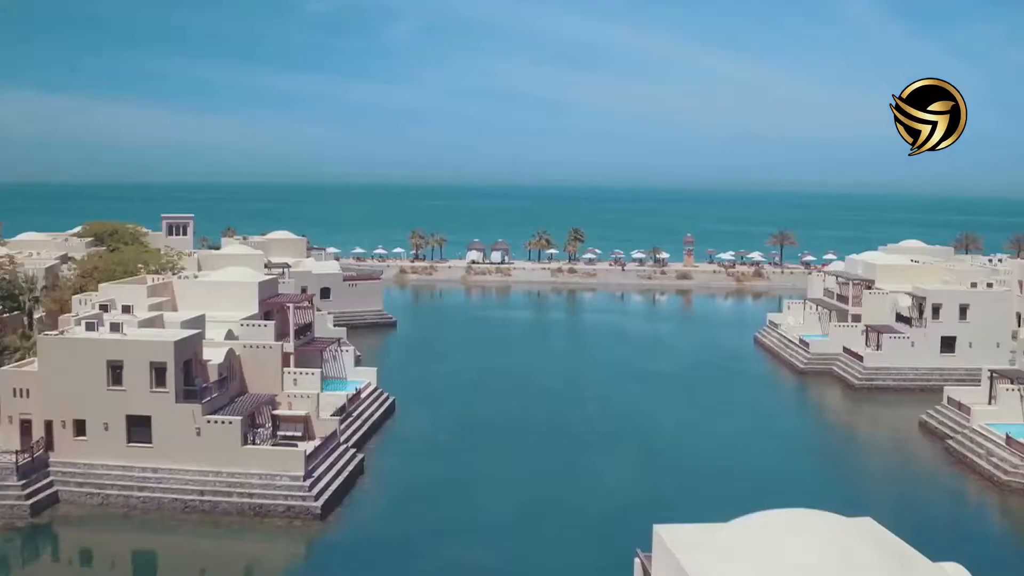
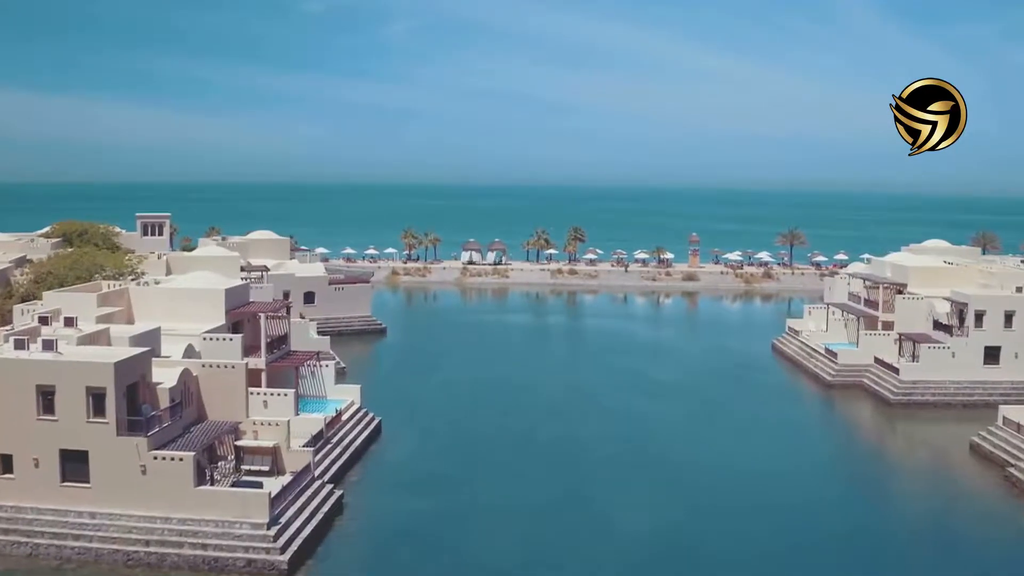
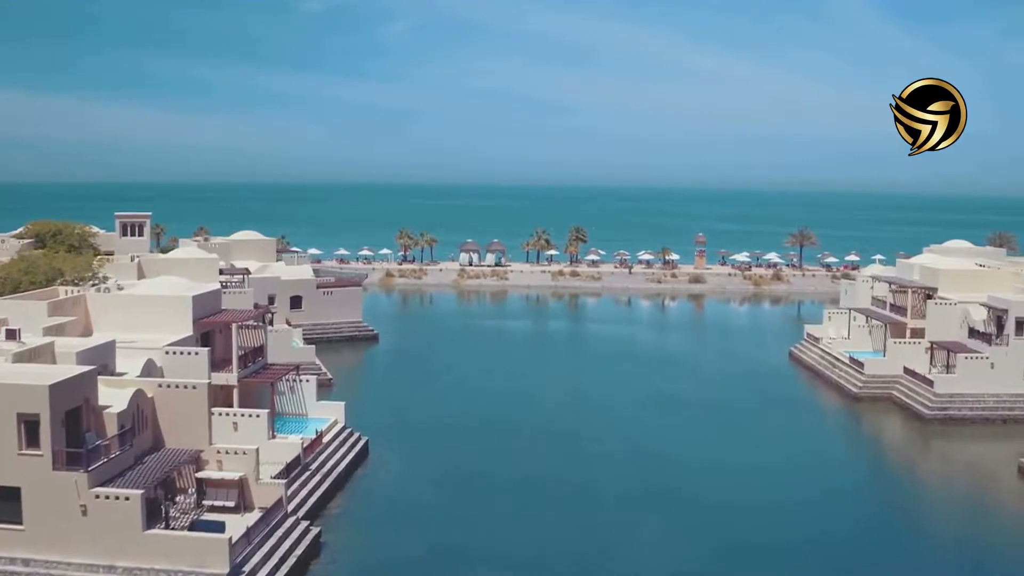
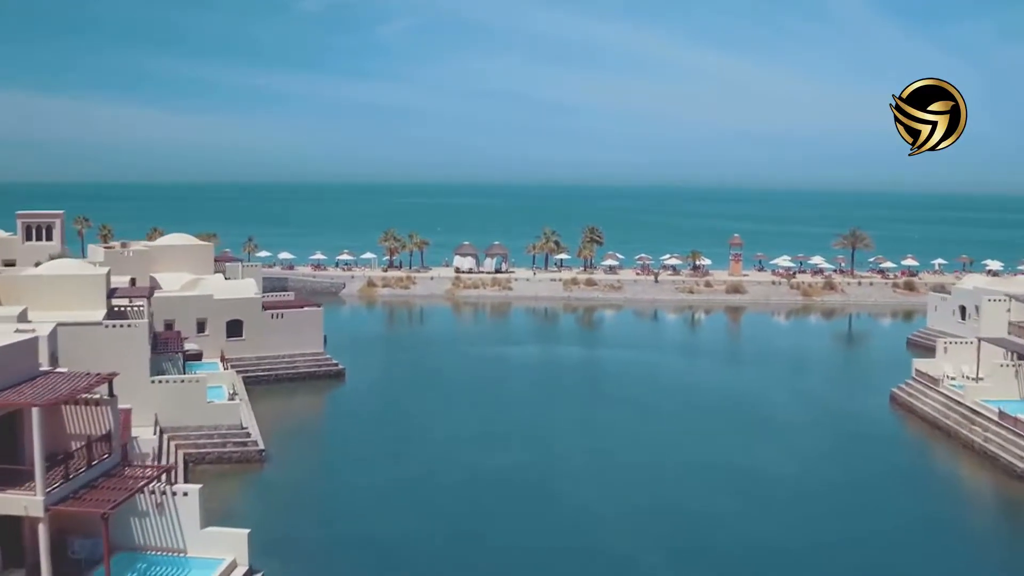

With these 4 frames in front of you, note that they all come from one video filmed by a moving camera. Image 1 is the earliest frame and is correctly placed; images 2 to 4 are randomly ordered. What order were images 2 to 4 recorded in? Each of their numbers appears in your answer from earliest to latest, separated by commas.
2, 3, 4
